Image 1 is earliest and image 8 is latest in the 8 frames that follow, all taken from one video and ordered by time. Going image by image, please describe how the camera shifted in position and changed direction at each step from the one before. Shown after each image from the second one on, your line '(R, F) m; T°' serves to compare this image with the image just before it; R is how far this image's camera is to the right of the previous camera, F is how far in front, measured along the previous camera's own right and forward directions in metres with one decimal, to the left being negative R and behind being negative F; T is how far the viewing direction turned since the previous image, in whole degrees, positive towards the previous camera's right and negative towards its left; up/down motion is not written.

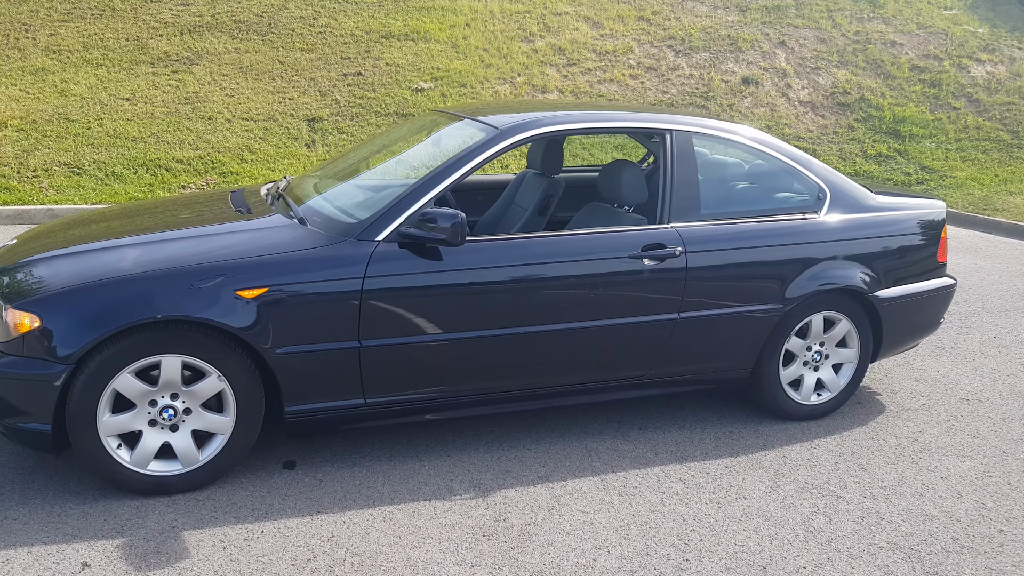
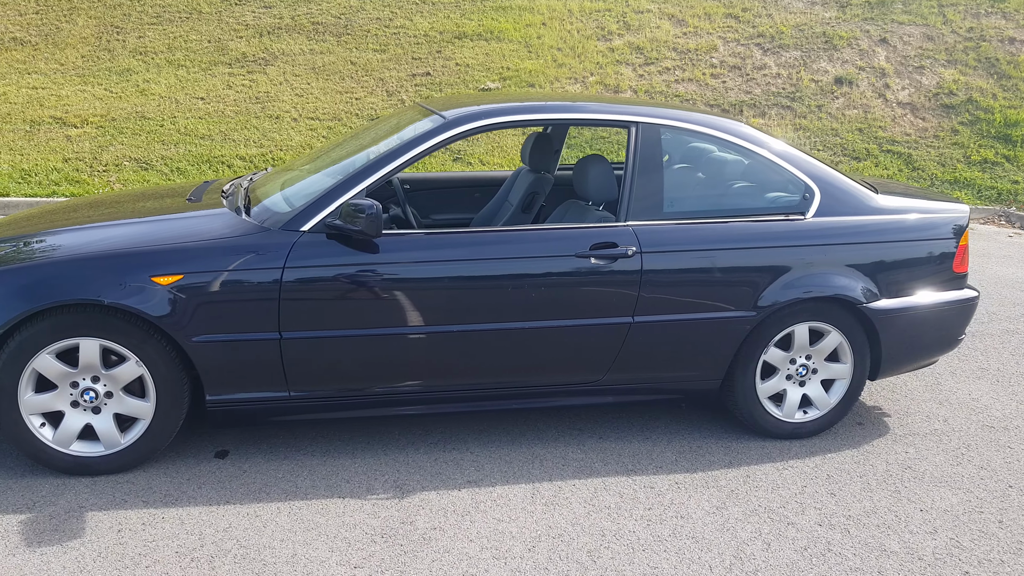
(+0.7, +0.2) m; -8°
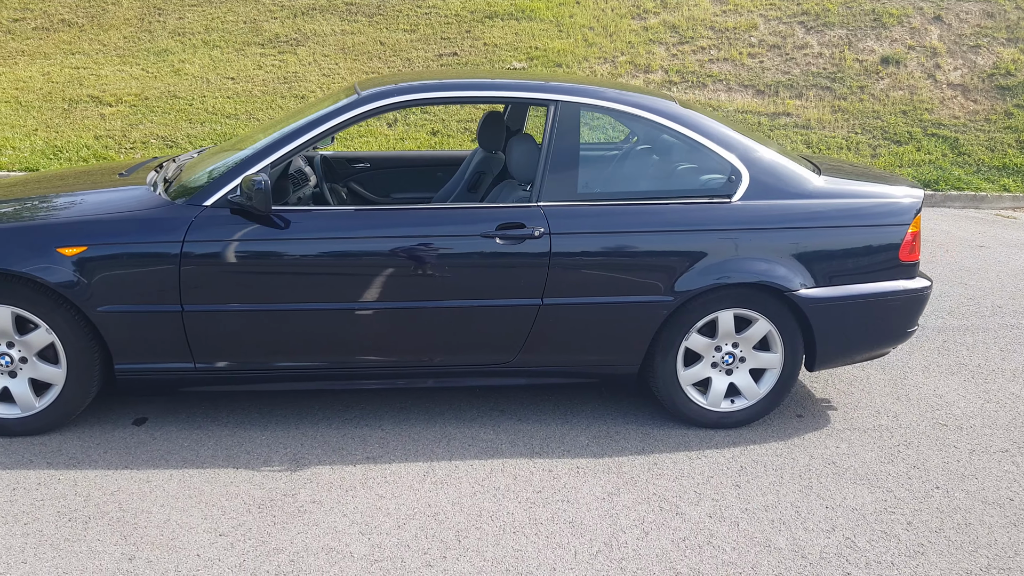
(+0.7, 0.0) m; -5°
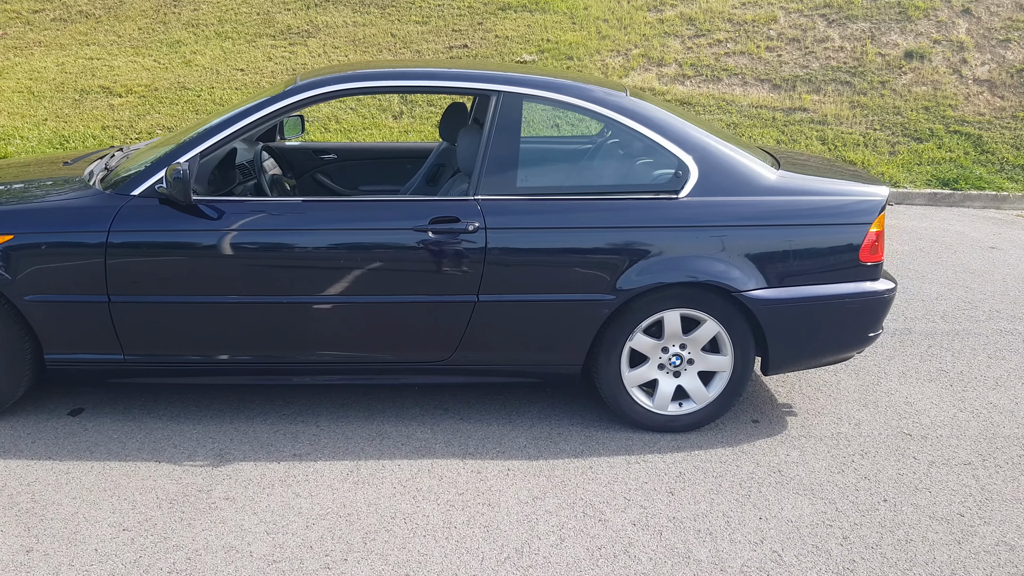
(+0.4, +0.1) m; -3°
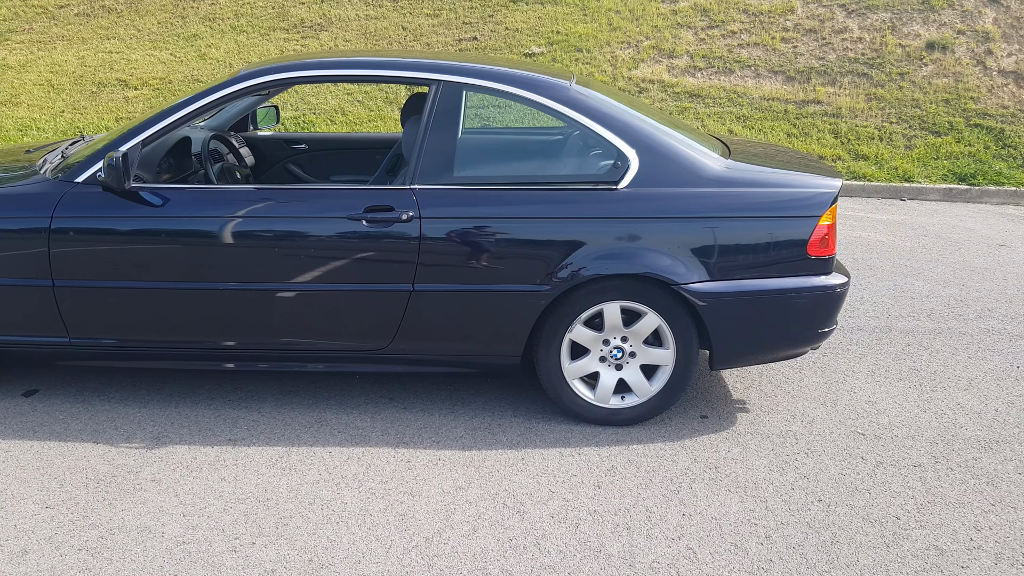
(+0.4, 0.0) m; -3°
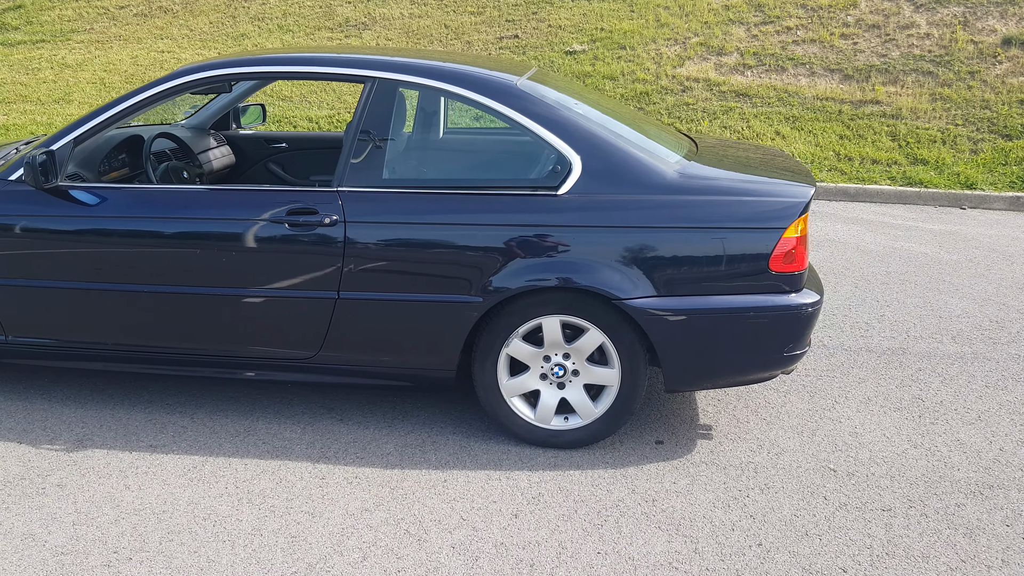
(+0.6, +0.2) m; -6°
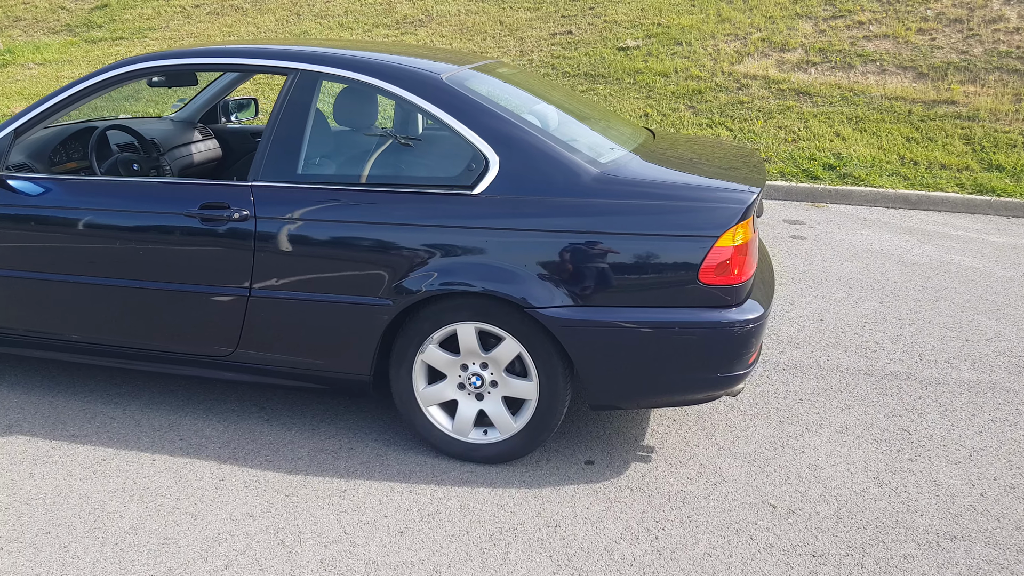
(+0.7, +0.2) m; -7°
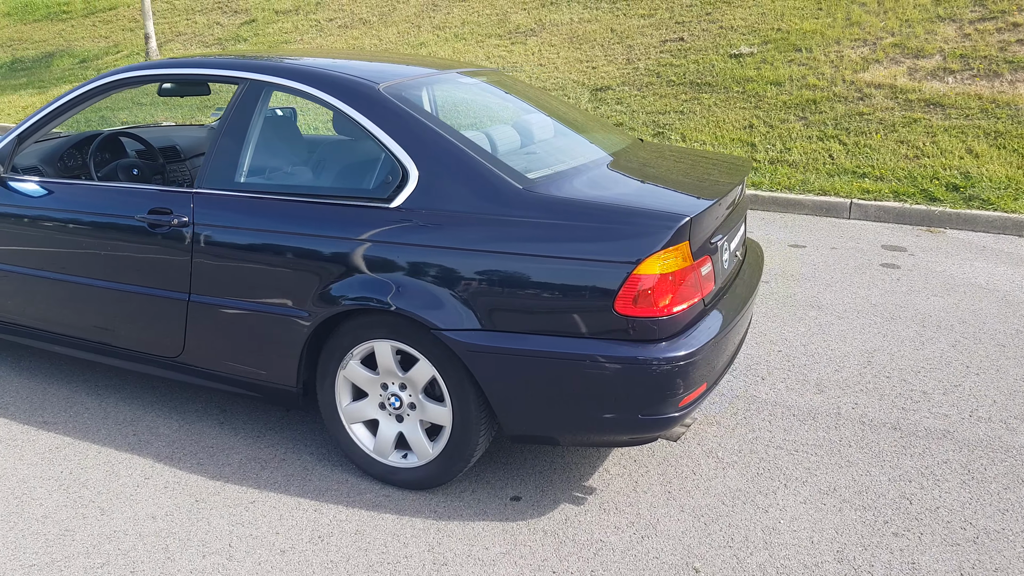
(+0.9, +0.3) m; -12°
